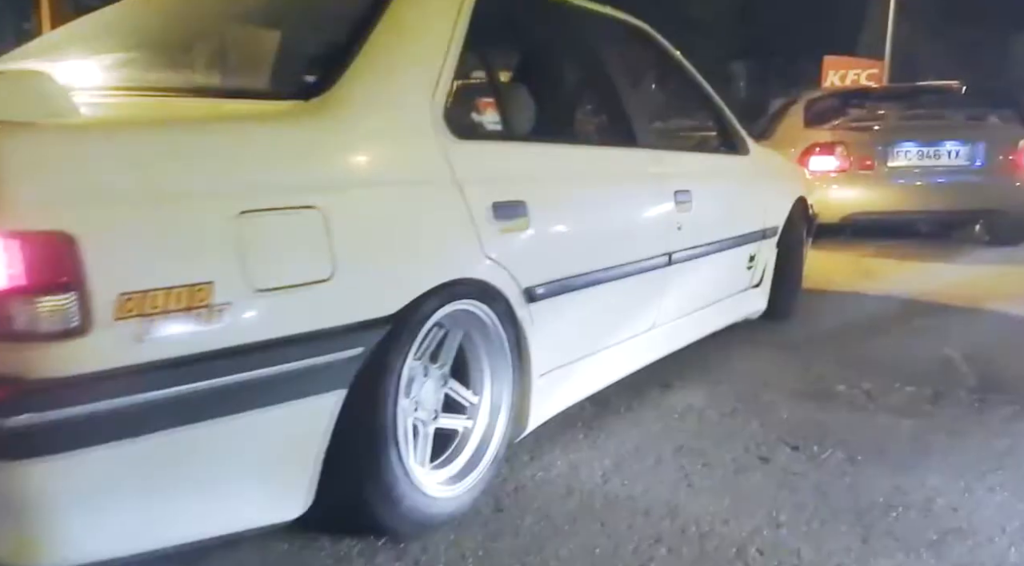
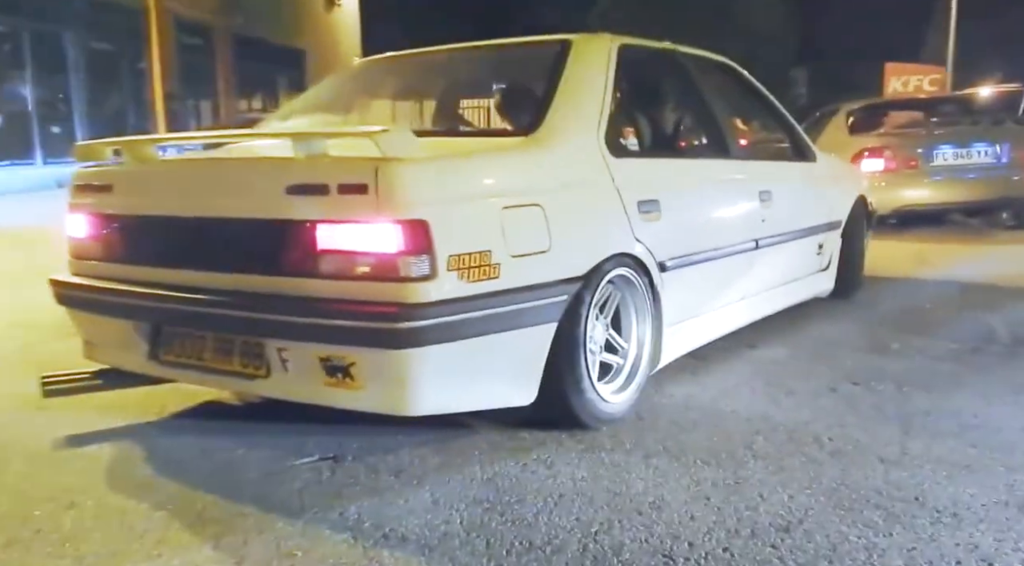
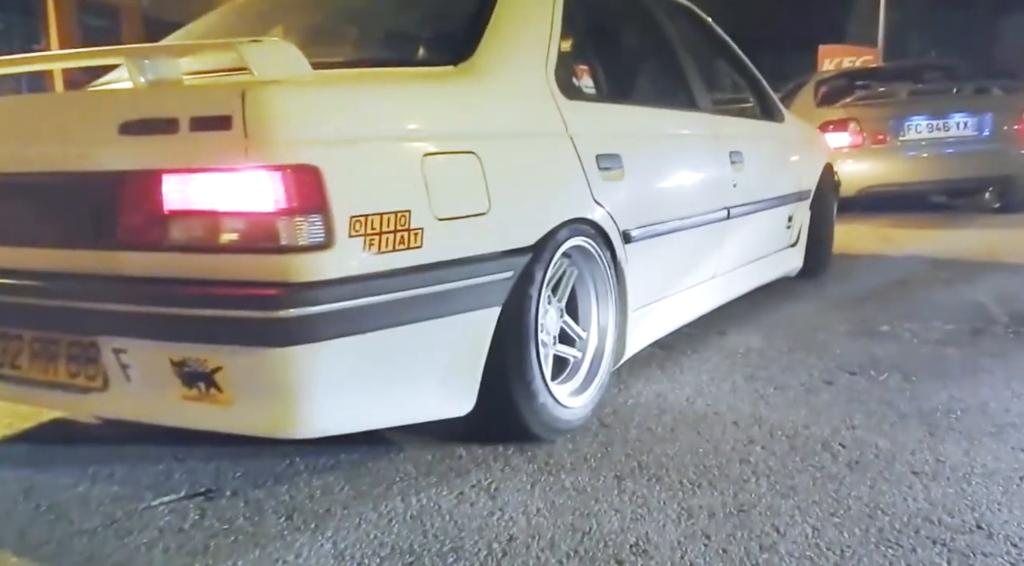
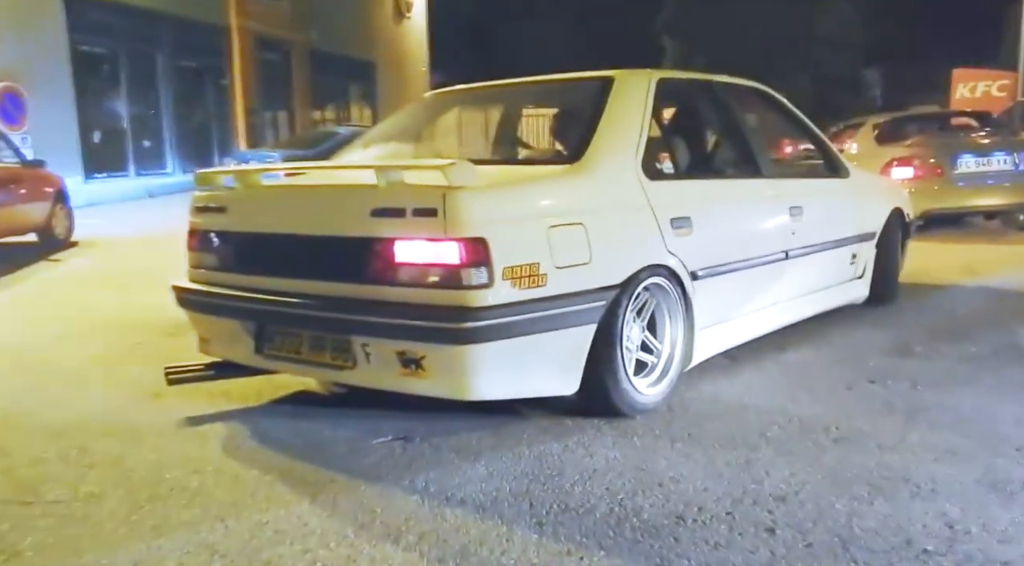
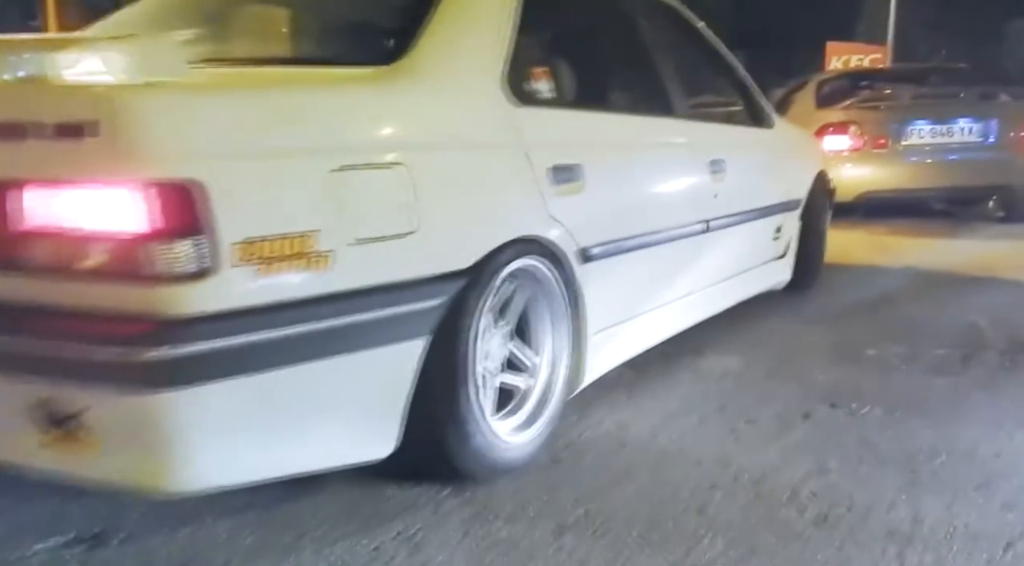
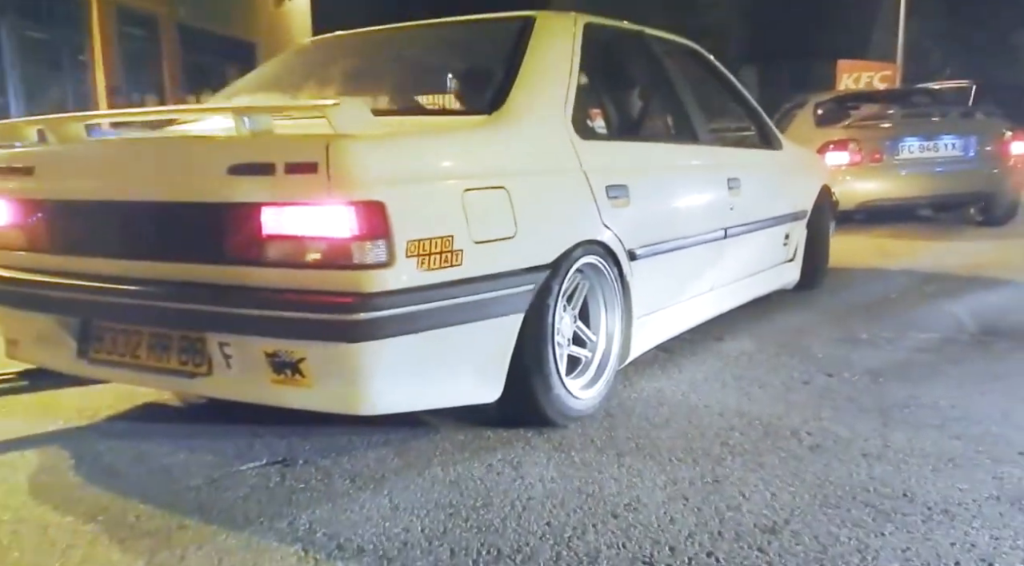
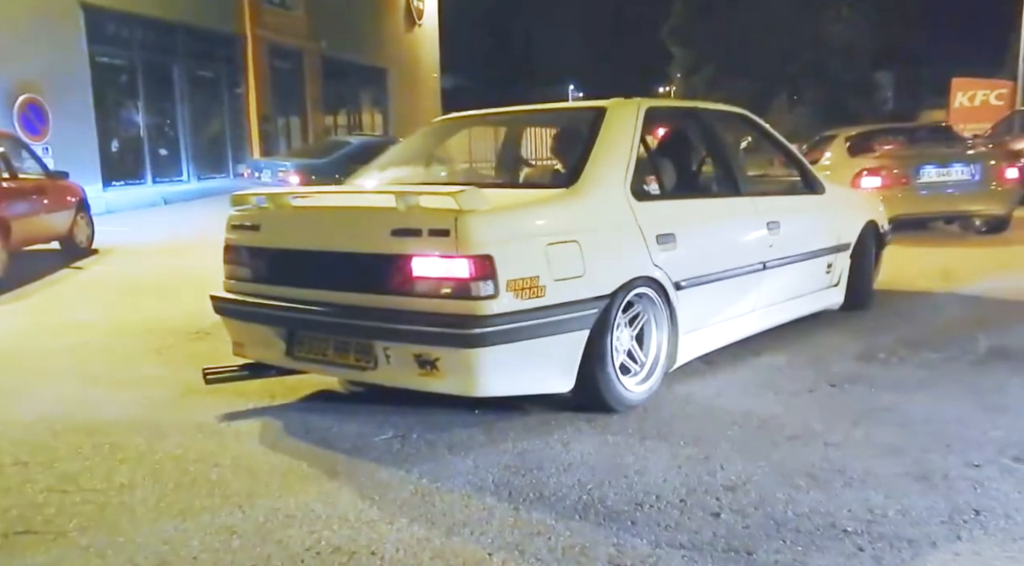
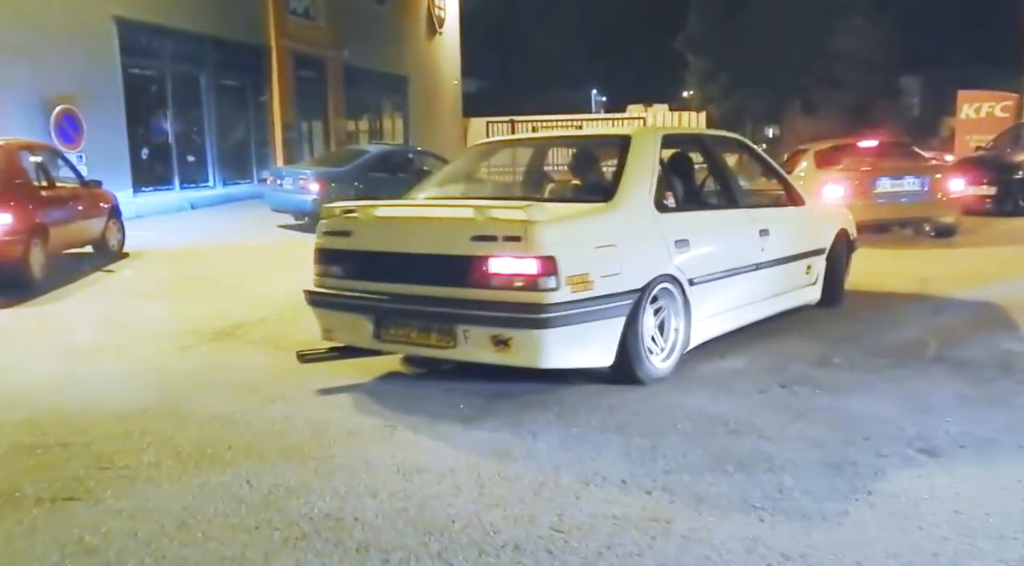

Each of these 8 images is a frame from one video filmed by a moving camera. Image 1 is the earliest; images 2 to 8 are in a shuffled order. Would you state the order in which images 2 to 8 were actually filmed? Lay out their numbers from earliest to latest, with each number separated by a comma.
5, 3, 6, 2, 4, 7, 8
